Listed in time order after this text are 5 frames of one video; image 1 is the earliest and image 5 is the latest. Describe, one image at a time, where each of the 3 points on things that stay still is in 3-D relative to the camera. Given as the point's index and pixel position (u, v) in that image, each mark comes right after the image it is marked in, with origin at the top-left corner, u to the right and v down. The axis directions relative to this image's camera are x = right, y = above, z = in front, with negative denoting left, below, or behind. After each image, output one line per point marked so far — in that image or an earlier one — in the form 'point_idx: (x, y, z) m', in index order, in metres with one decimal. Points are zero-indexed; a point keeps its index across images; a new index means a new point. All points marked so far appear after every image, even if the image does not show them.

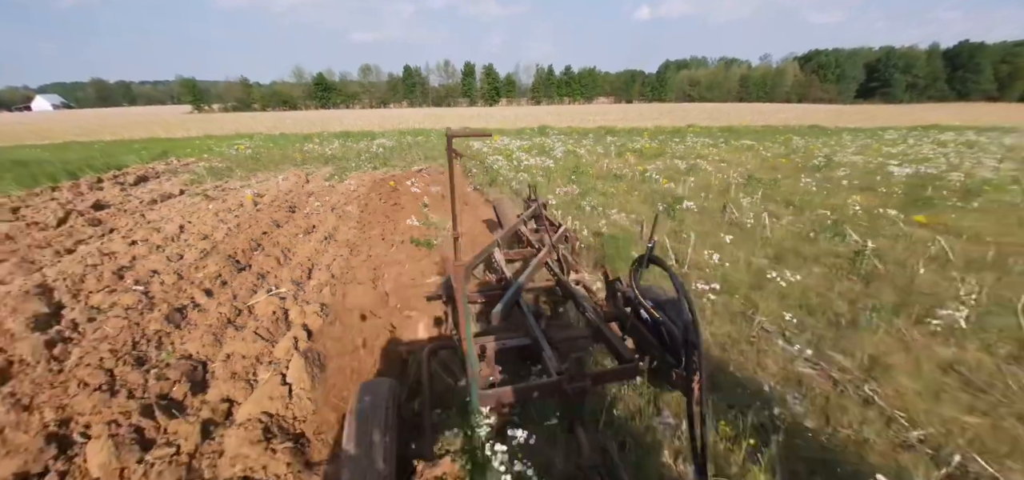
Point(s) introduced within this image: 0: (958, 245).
0: (+6.6, 0.0, +6.5) m
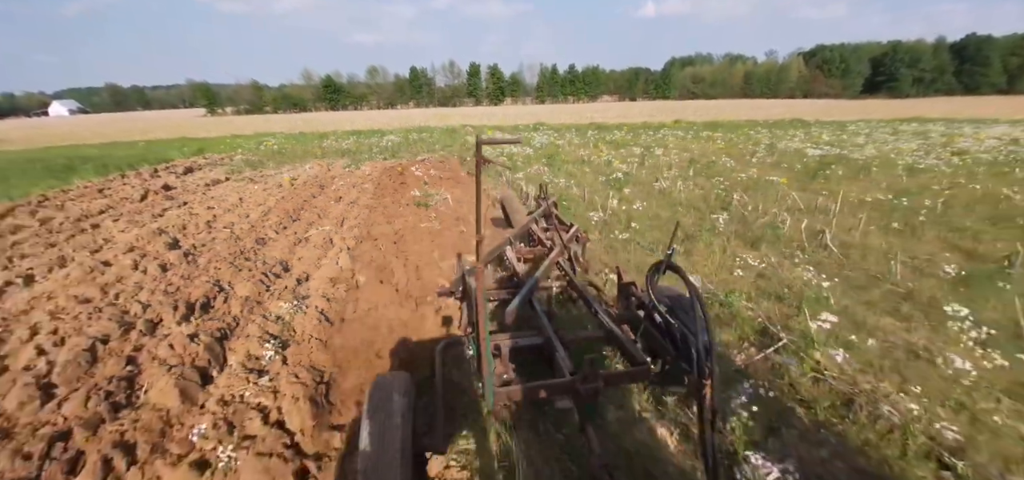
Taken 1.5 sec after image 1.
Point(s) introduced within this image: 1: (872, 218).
0: (+6.0, +0.9, +8.9) m
1: (+6.4, +0.5, +7.7) m
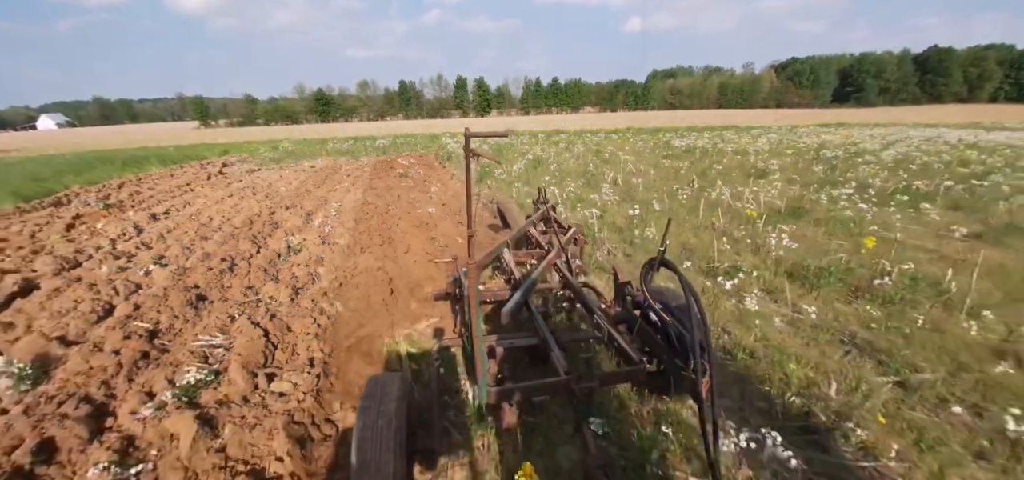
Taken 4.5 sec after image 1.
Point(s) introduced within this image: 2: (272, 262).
0: (+4.2, +2.6, +14.5) m
1: (+4.6, +2.2, +13.4) m
2: (-4.0, -0.3, +7.0) m
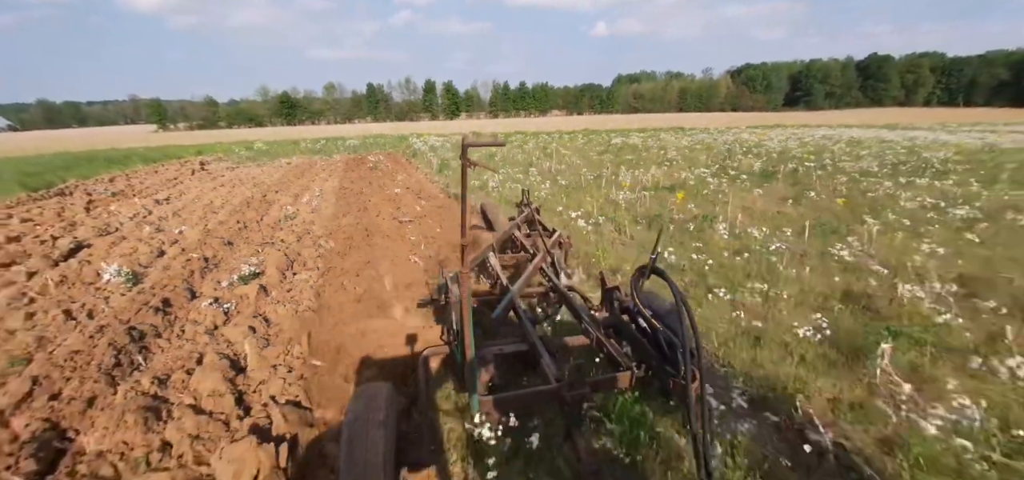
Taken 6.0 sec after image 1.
0: (+2.4, +3.4, +17.4) m
1: (+2.8, +3.0, +16.2) m
2: (-5.3, +0.4, +9.3) m
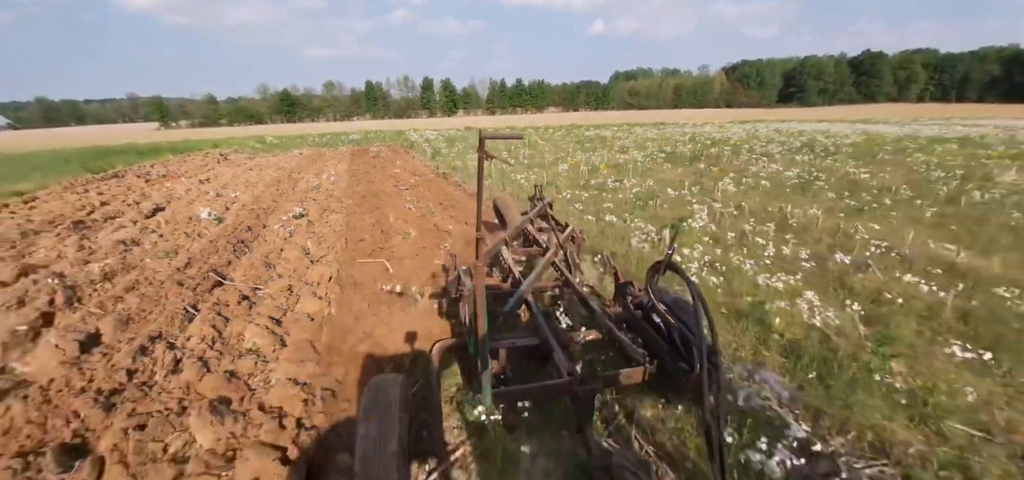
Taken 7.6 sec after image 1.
0: (+1.5, +4.6, +20.5) m
1: (+1.9, +4.2, +19.3) m
2: (-6.1, +1.5, +12.4) m
